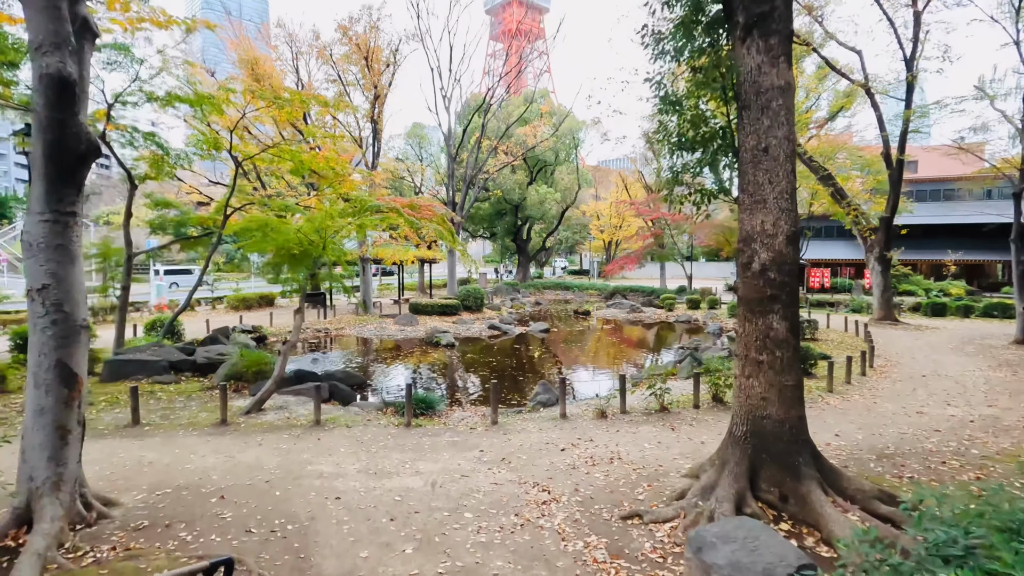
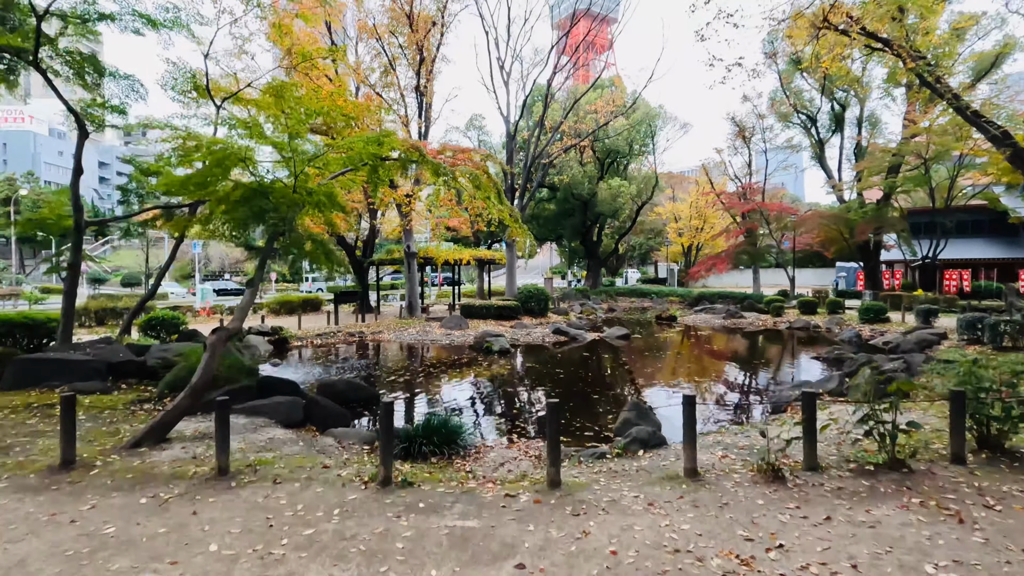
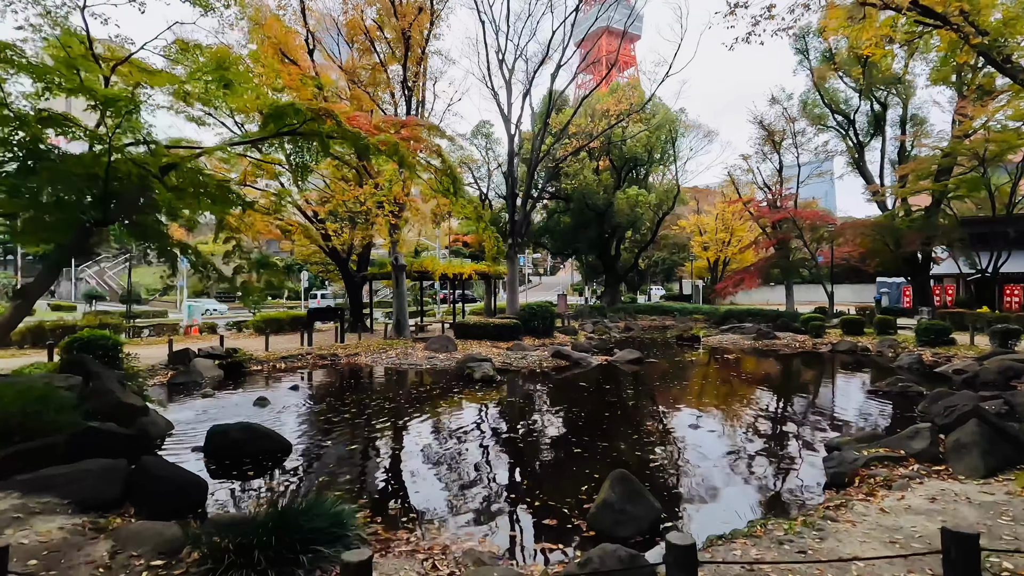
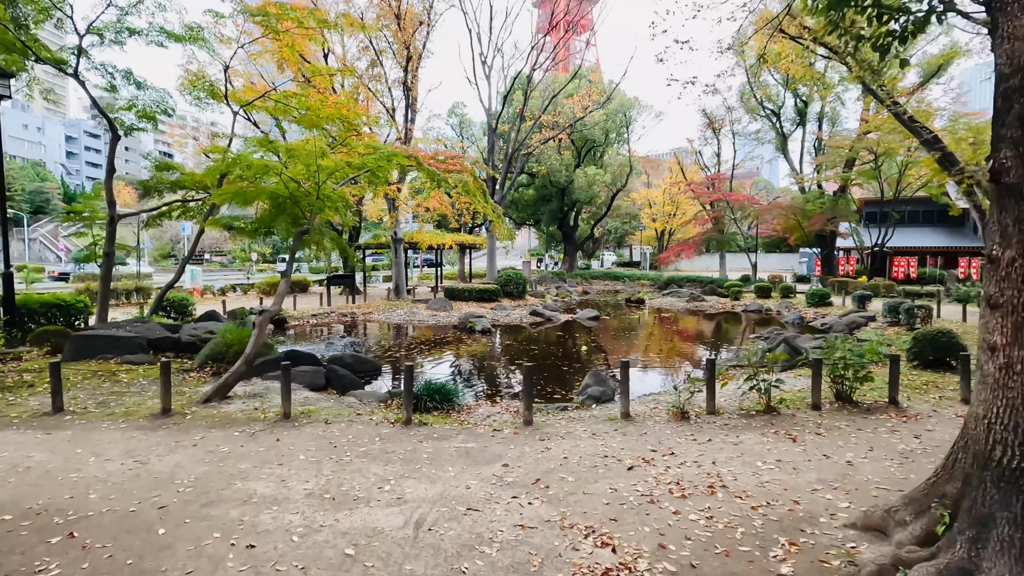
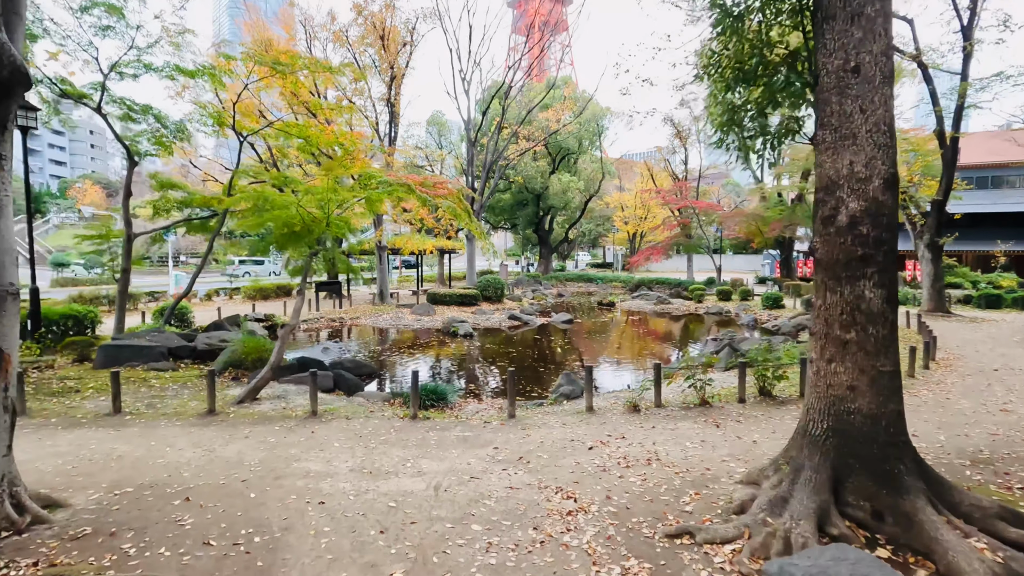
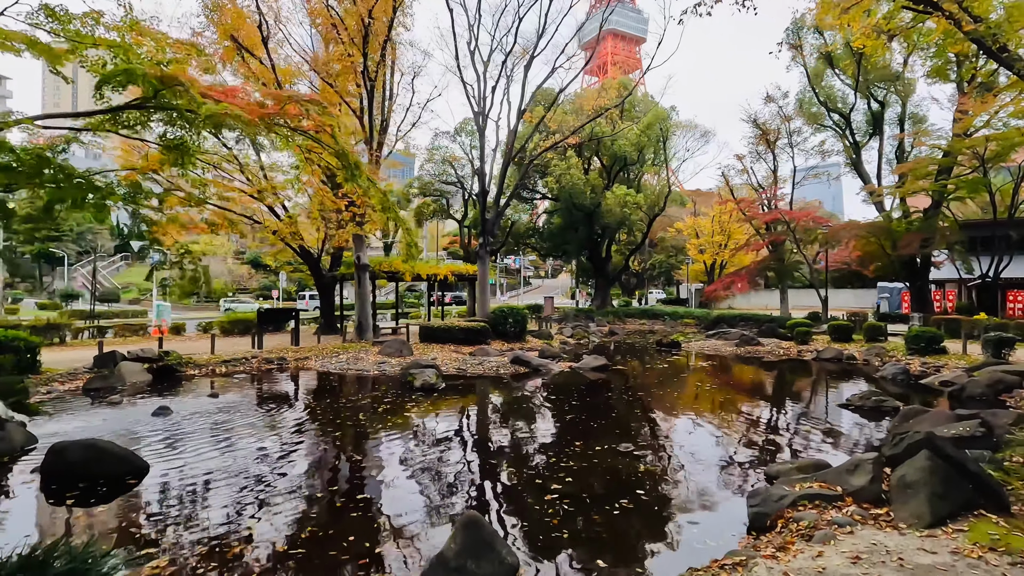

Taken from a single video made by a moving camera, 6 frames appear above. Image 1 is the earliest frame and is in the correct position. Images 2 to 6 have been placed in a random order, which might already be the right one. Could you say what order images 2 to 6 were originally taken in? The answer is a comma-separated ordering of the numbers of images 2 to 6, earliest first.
5, 4, 2, 3, 6
